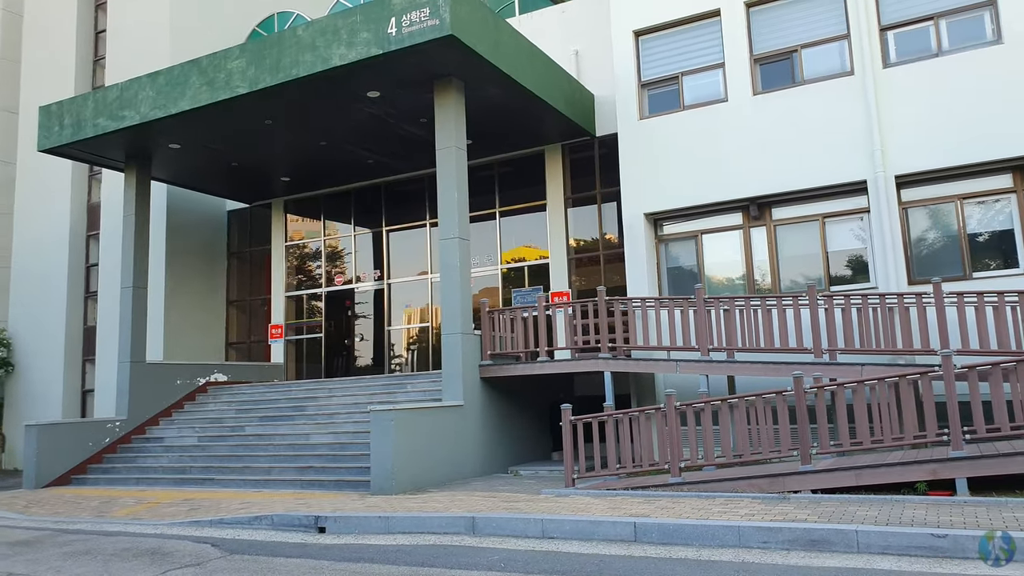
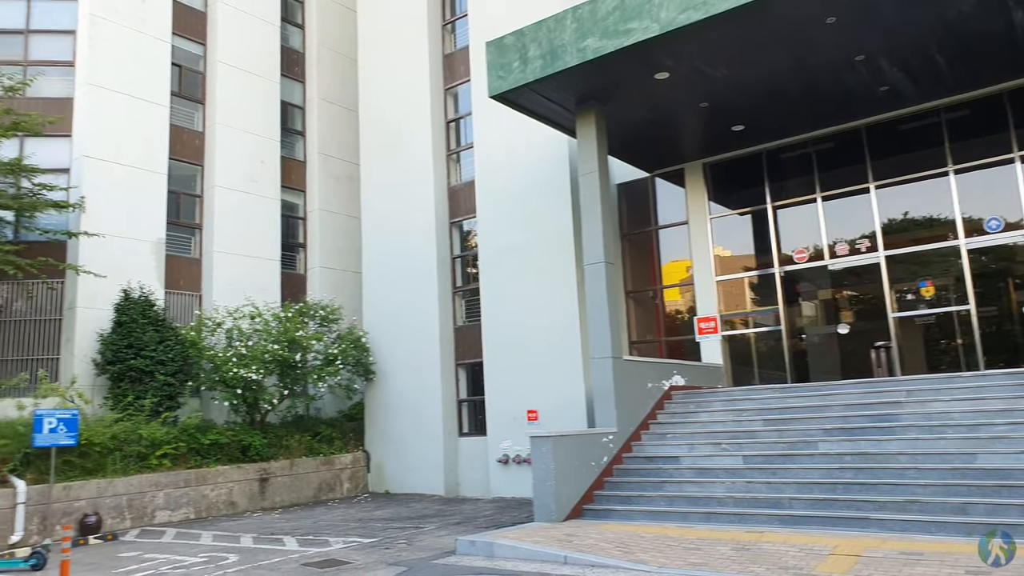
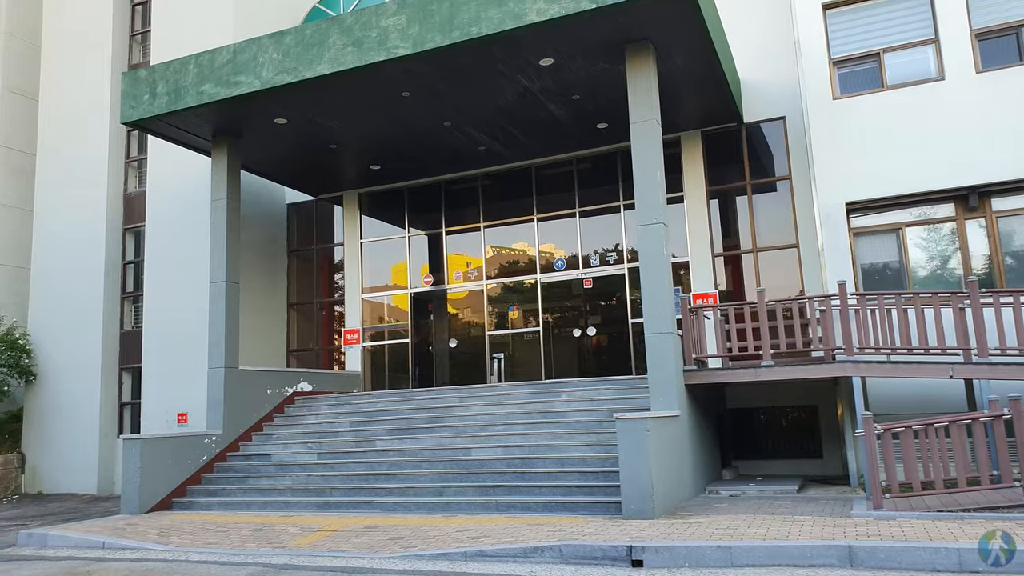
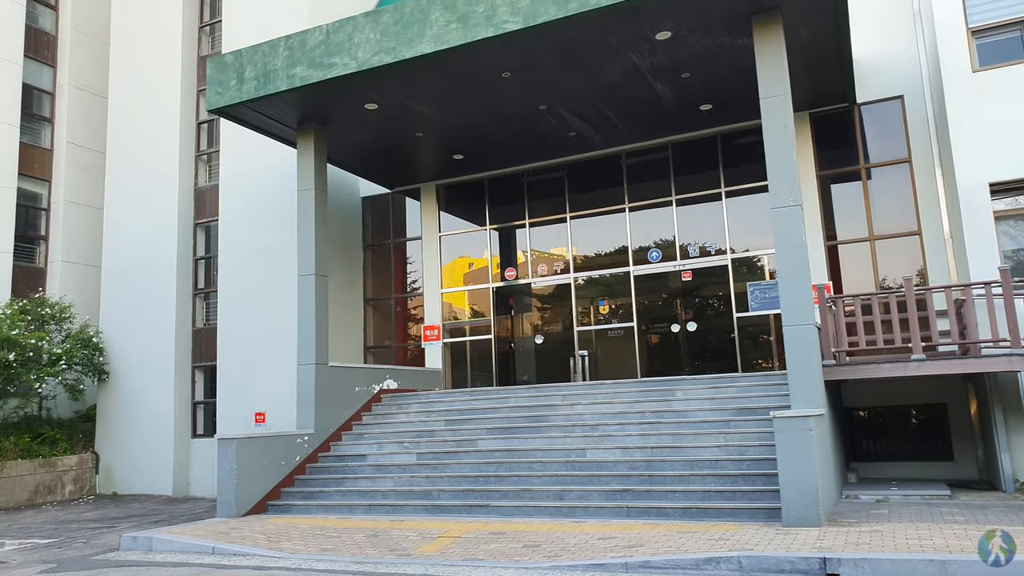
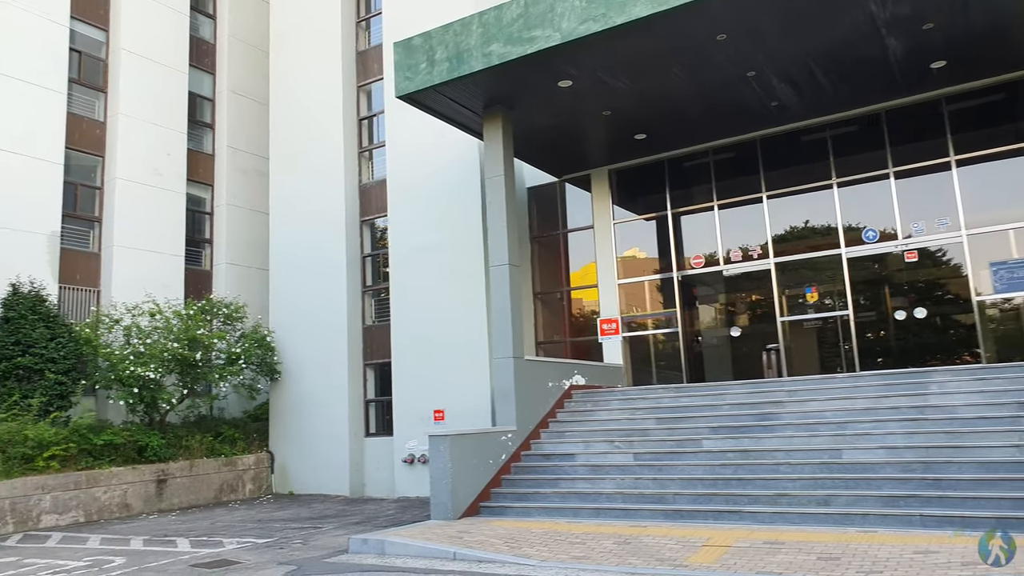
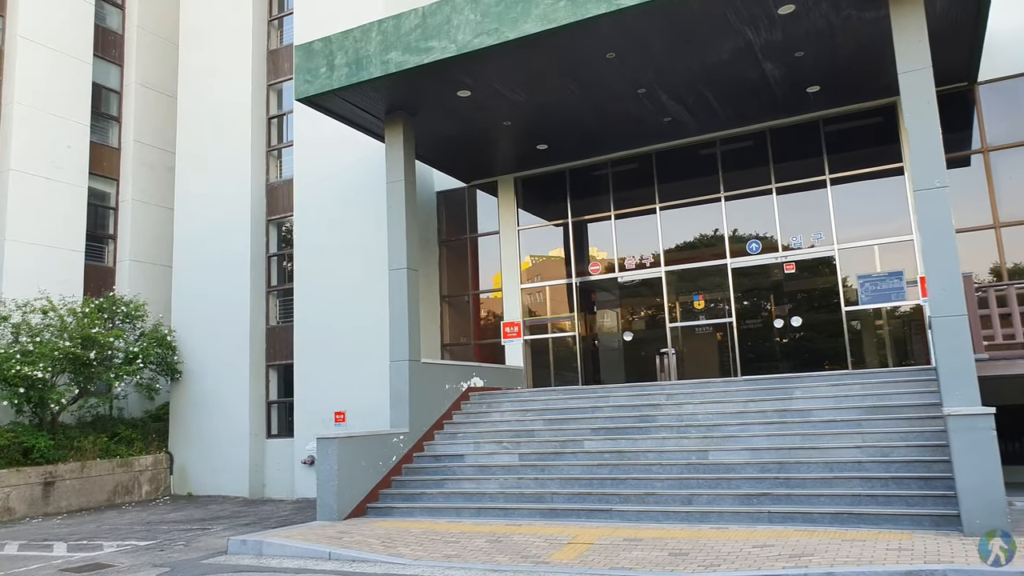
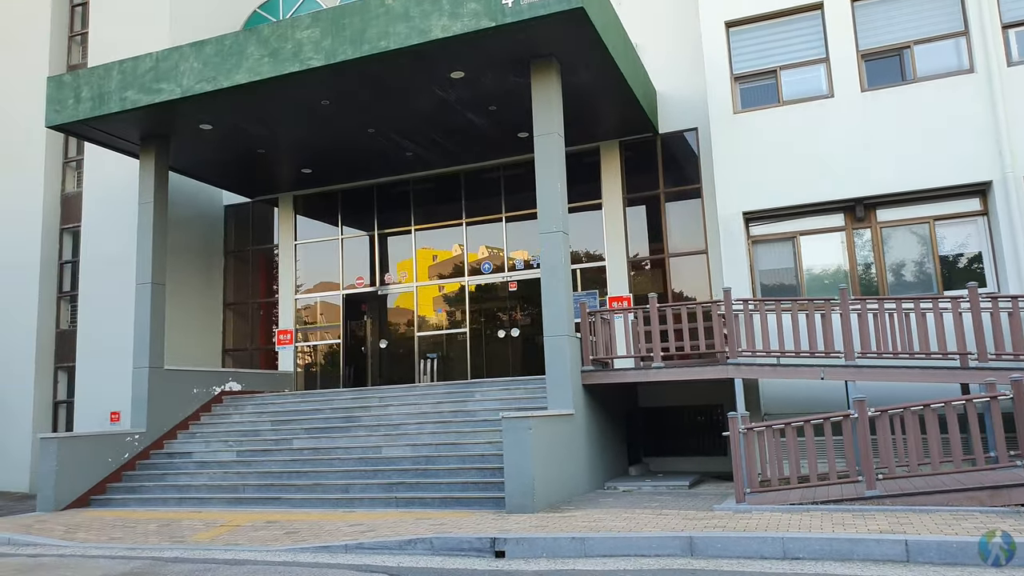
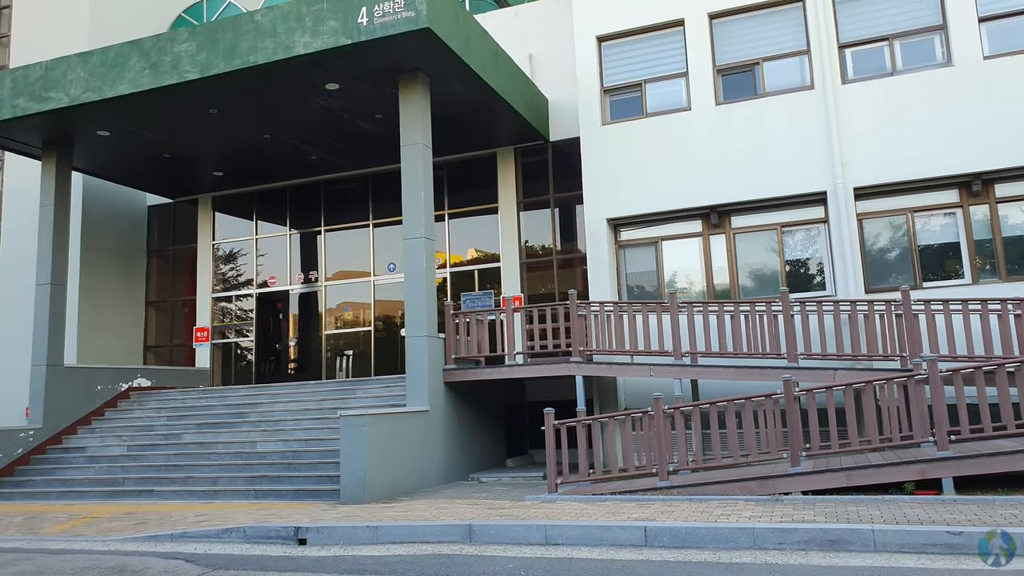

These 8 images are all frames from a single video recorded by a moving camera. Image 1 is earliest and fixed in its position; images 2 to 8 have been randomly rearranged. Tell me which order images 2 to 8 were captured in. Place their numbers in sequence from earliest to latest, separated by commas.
8, 7, 3, 4, 6, 5, 2
